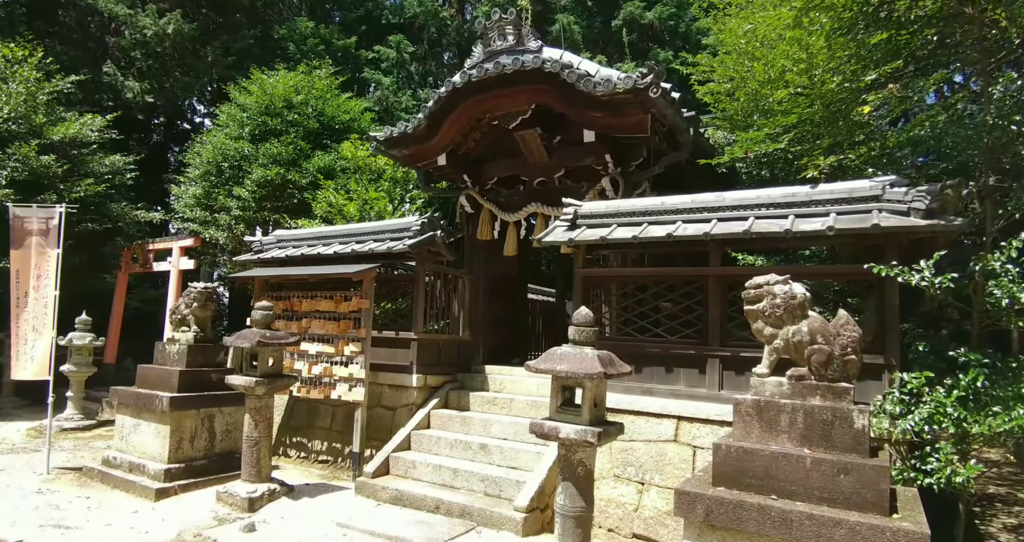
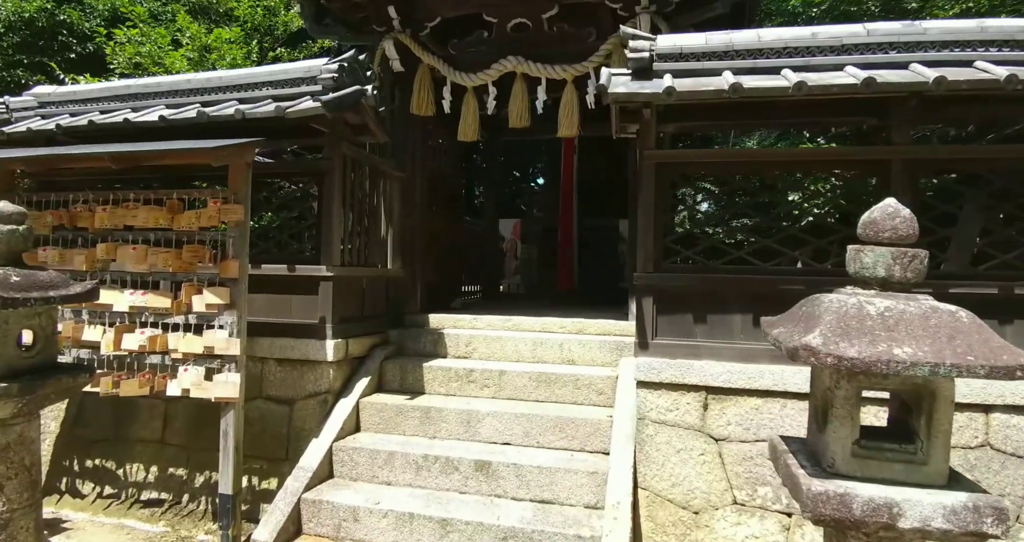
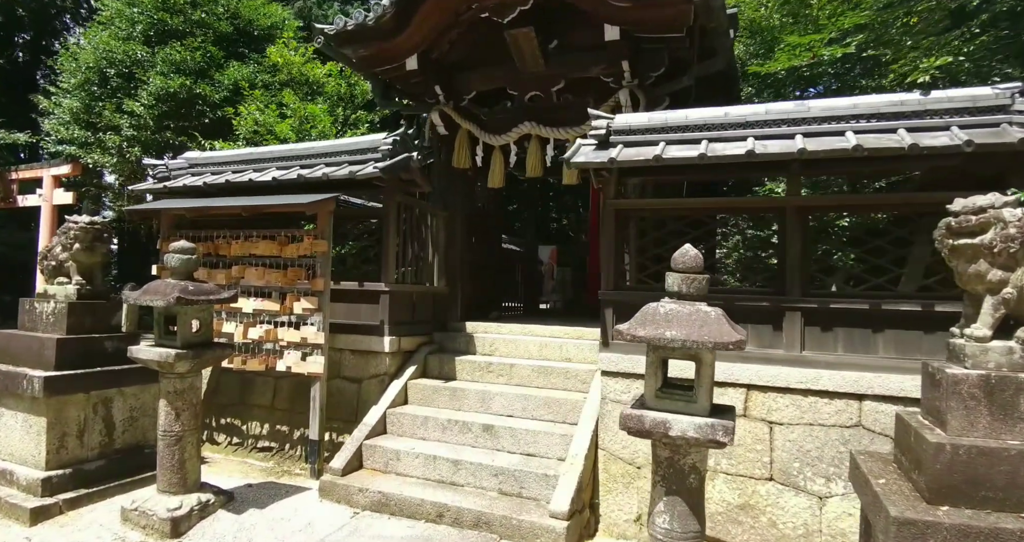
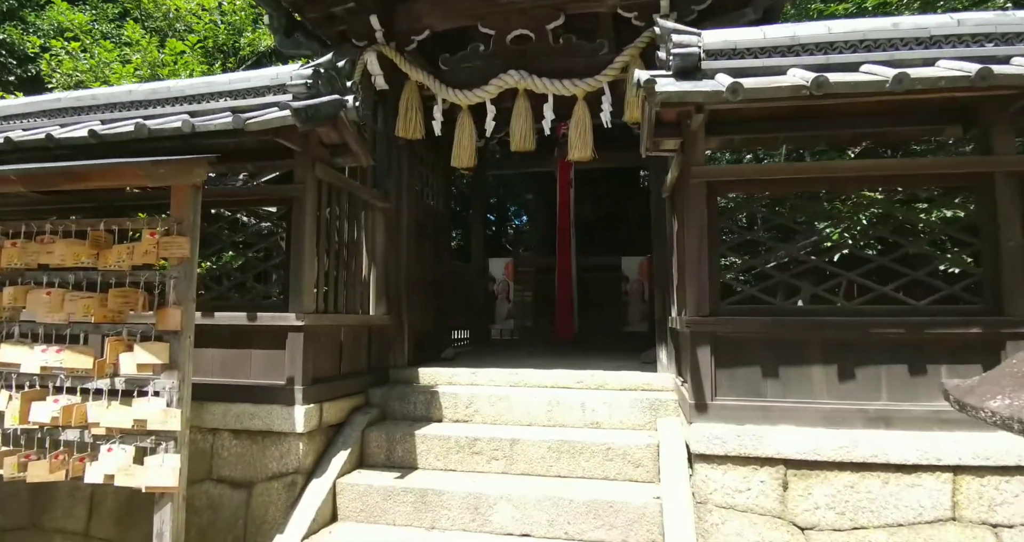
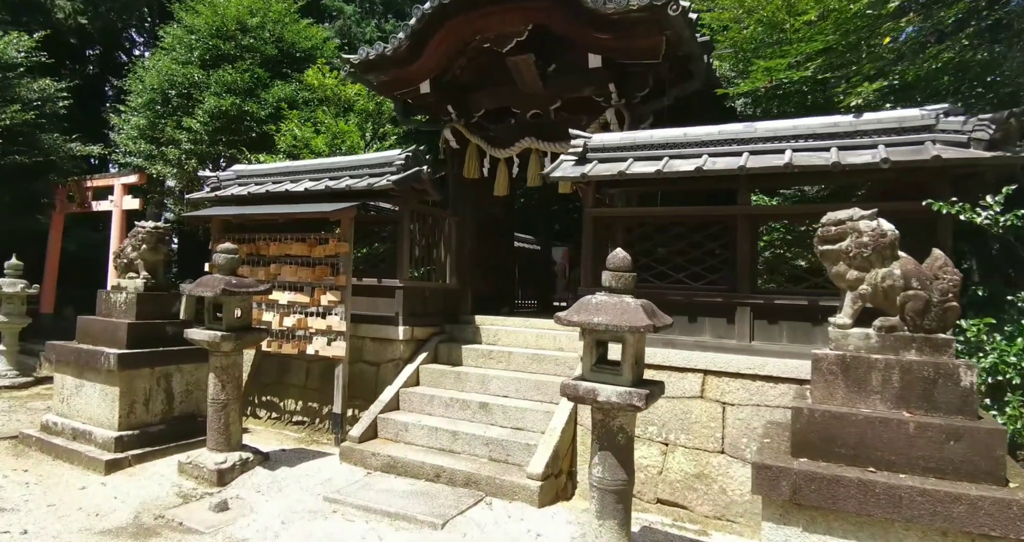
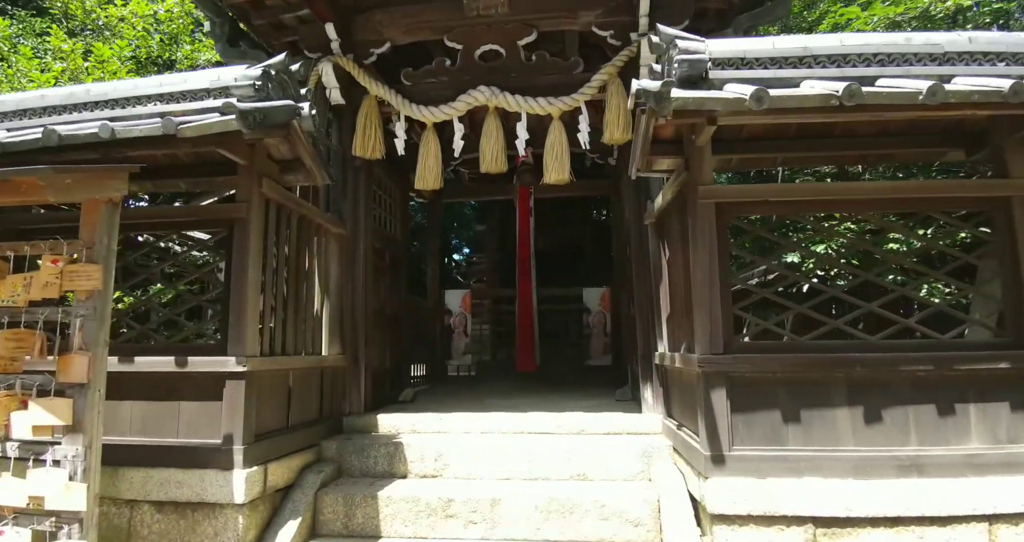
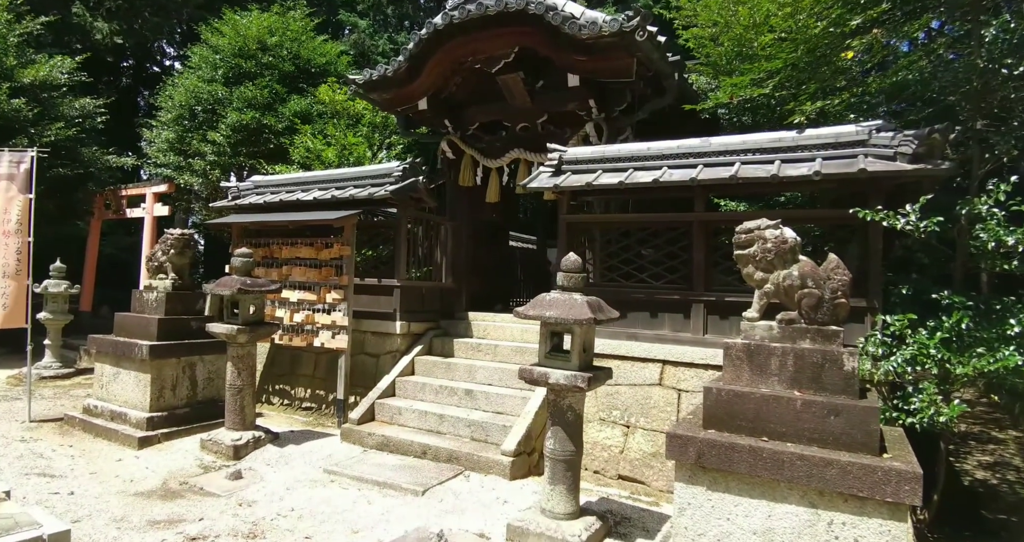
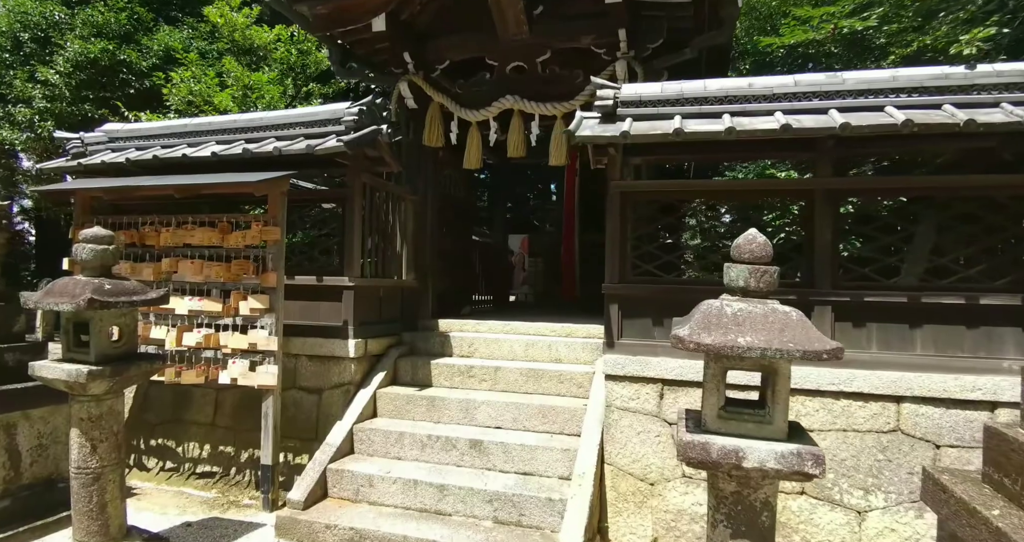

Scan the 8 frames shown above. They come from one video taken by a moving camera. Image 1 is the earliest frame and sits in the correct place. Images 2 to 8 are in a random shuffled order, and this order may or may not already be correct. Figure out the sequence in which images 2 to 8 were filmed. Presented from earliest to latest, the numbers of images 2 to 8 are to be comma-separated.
7, 5, 3, 8, 2, 4, 6
